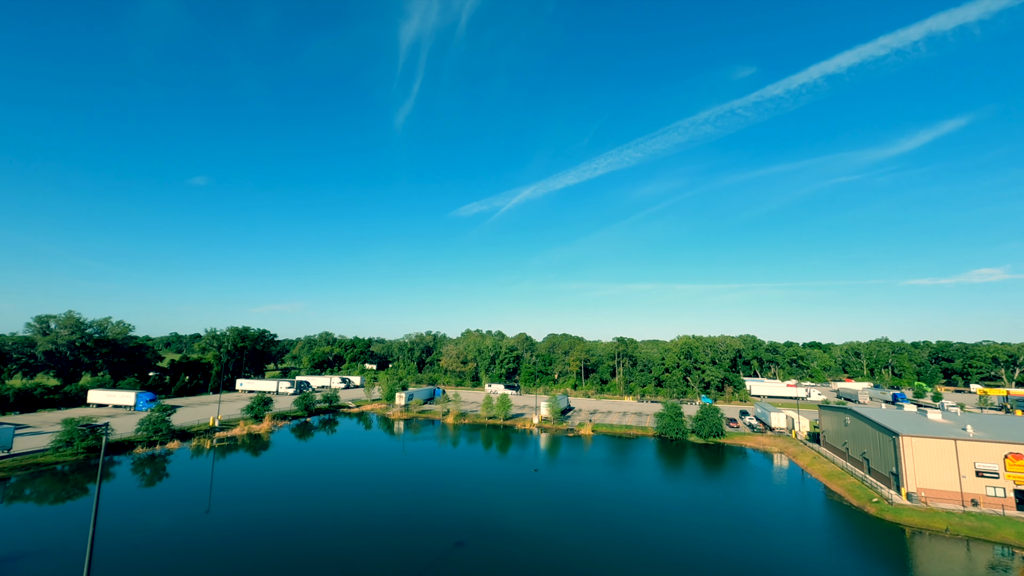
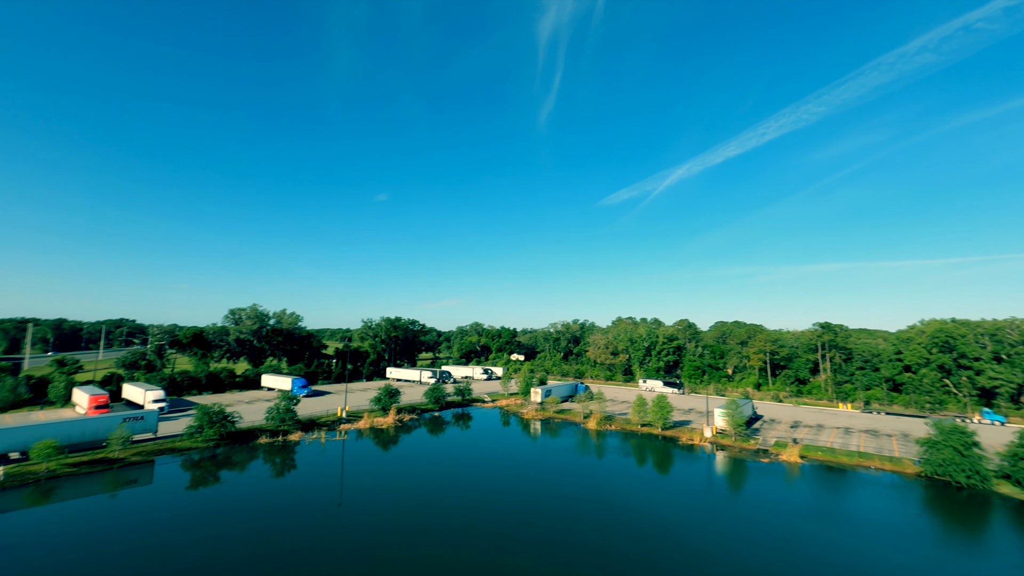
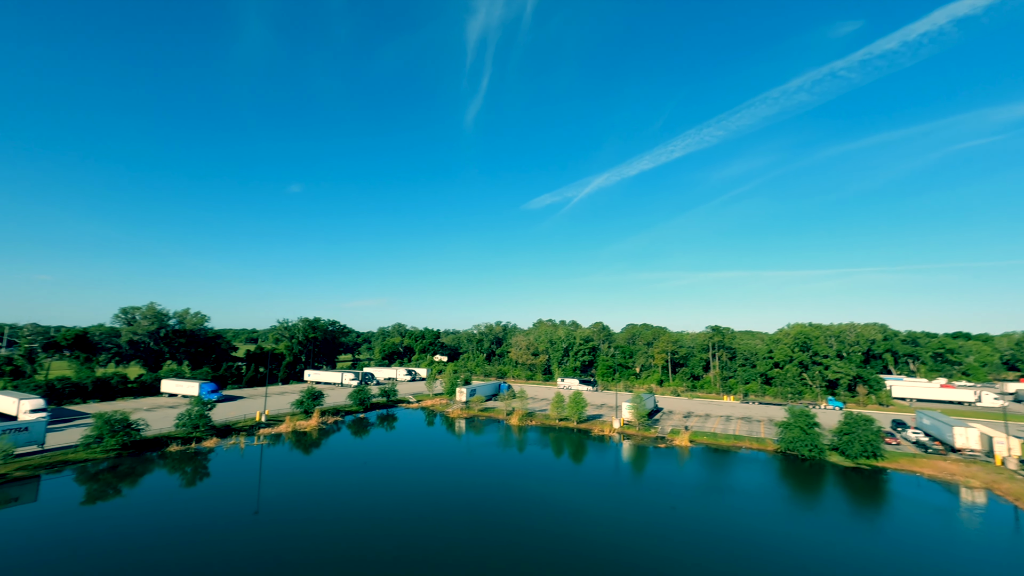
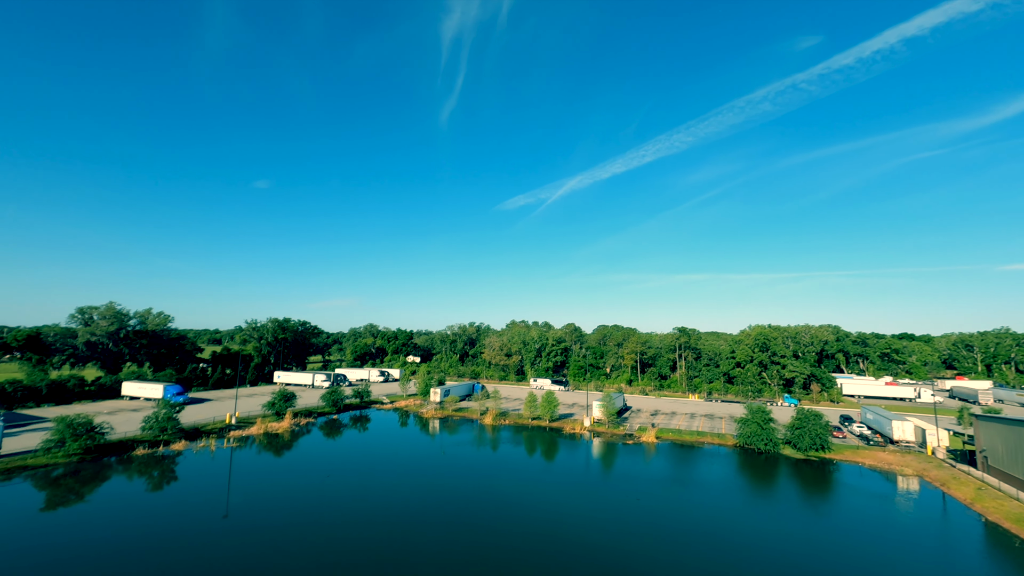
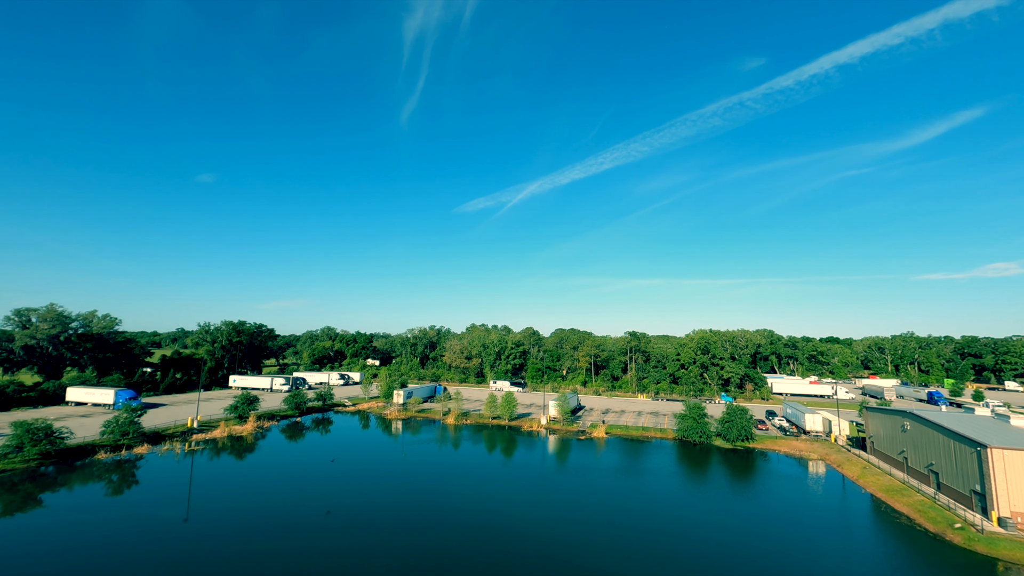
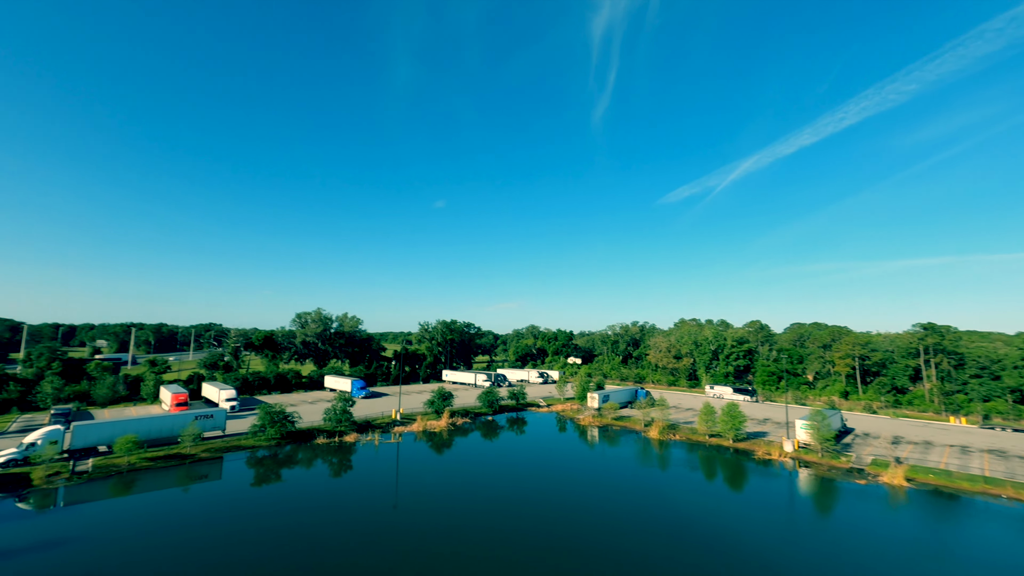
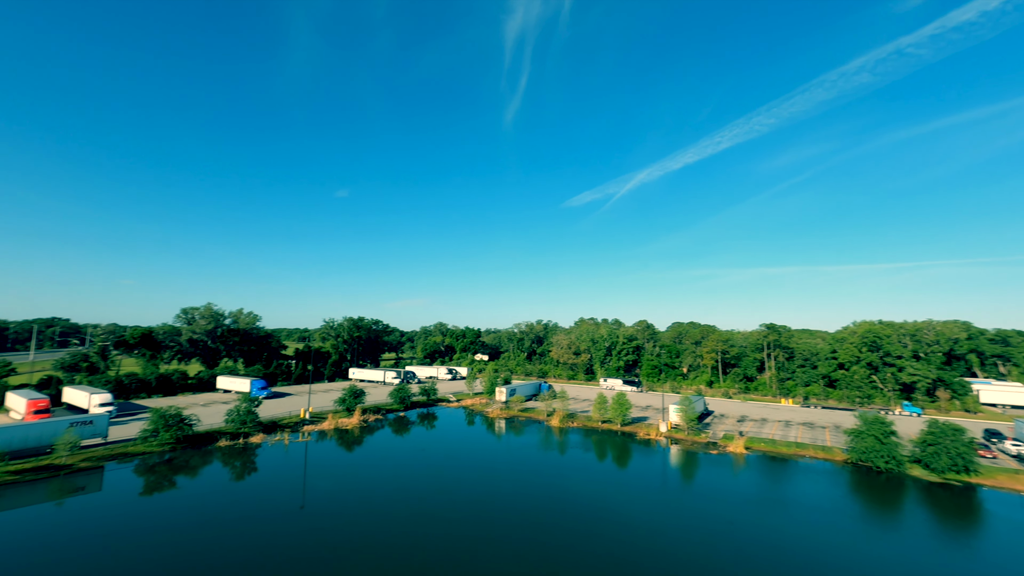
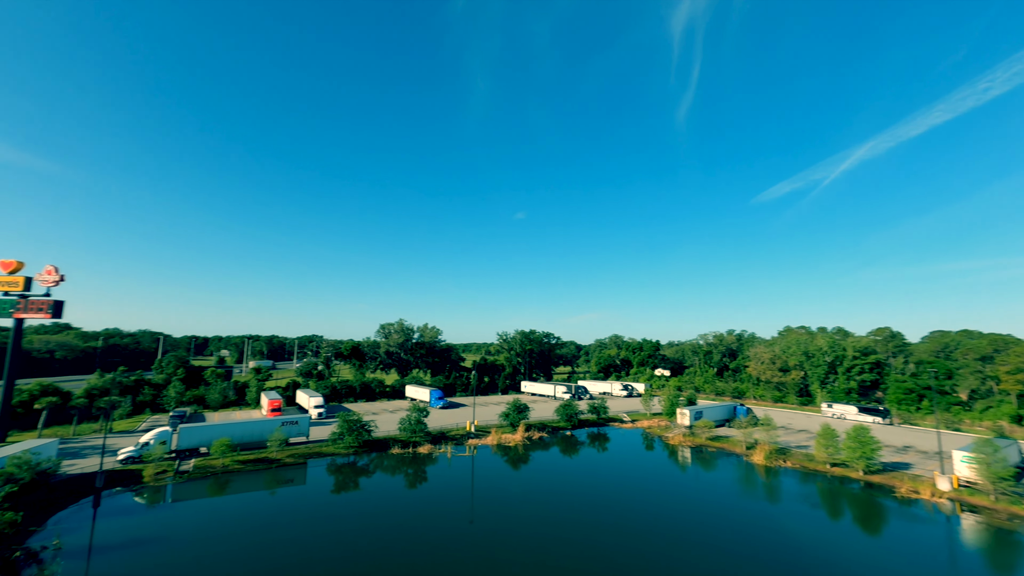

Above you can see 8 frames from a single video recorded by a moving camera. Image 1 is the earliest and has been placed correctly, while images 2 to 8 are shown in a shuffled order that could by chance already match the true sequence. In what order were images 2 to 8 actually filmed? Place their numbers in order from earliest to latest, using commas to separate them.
5, 4, 3, 7, 2, 6, 8
